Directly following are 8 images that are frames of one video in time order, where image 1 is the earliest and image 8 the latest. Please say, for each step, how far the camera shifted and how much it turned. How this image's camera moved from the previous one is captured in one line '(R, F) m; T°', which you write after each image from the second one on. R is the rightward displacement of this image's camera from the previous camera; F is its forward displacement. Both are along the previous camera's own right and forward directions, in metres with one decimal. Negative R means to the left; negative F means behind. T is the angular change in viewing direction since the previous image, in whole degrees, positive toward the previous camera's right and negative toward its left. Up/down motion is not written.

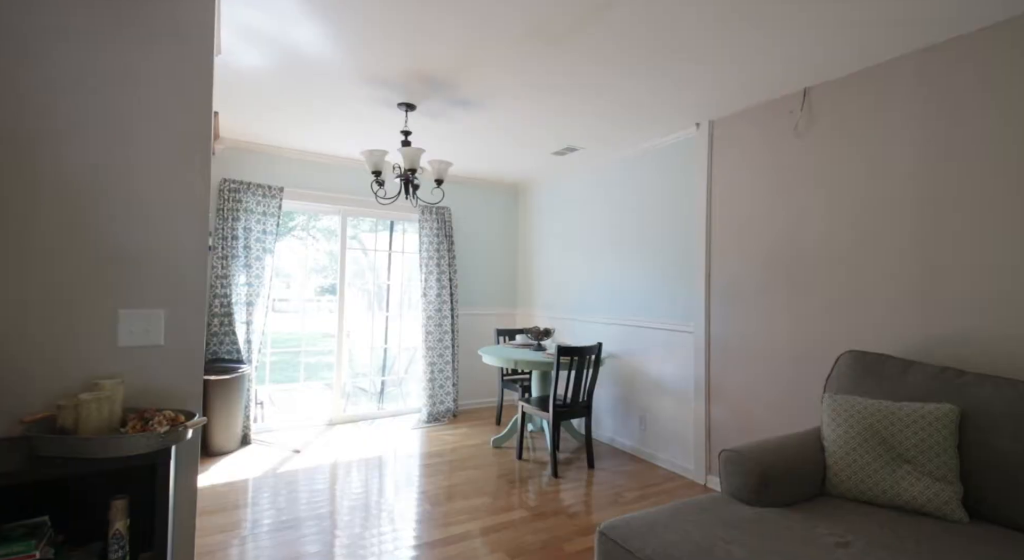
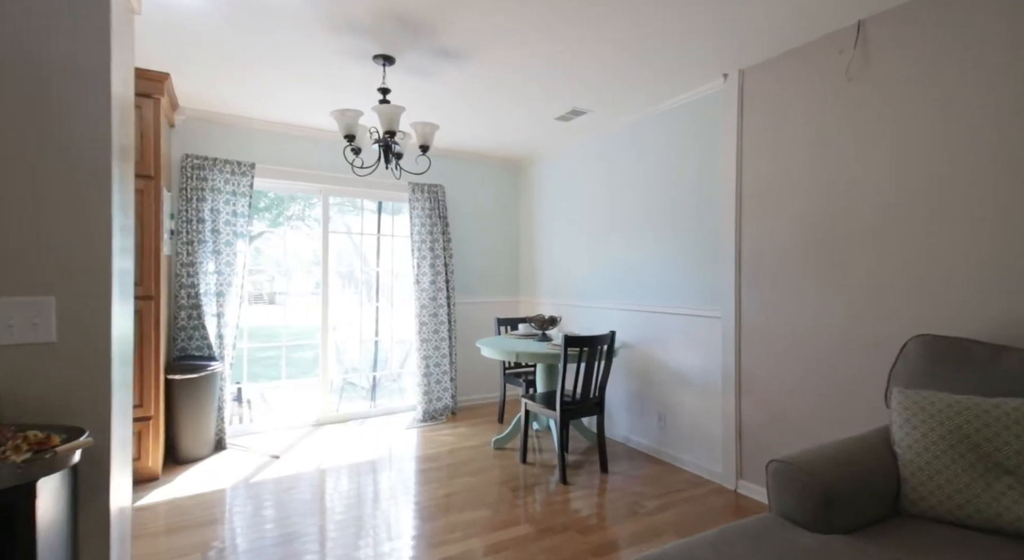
(0.0, +0.4) m; -1°
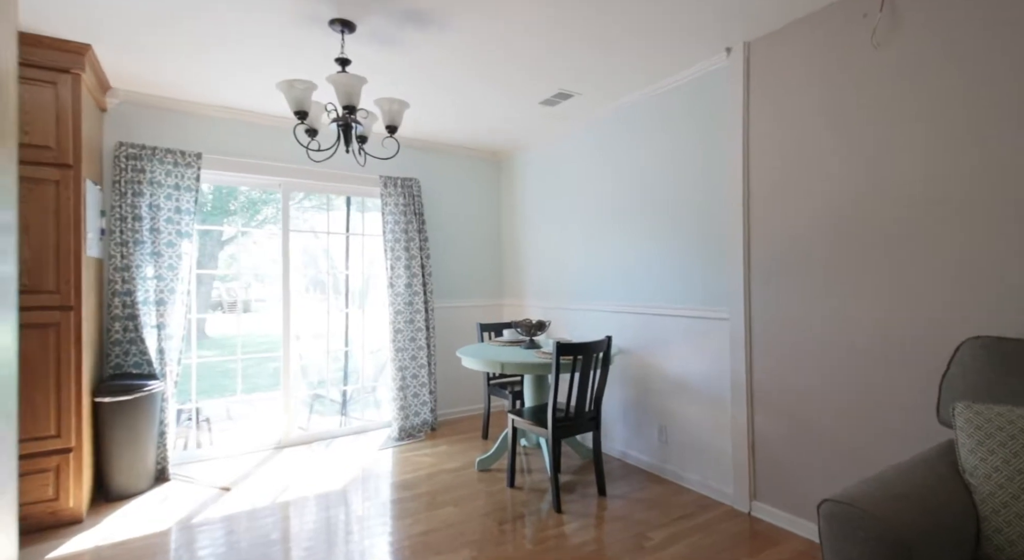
(0.0, +0.4) m; +2°
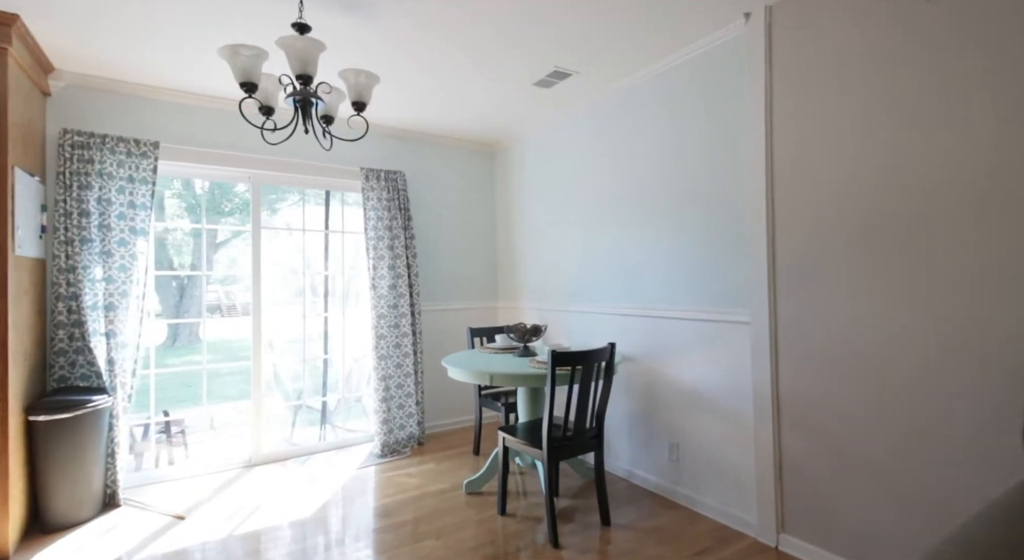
(+0.1, +0.3) m; 0°
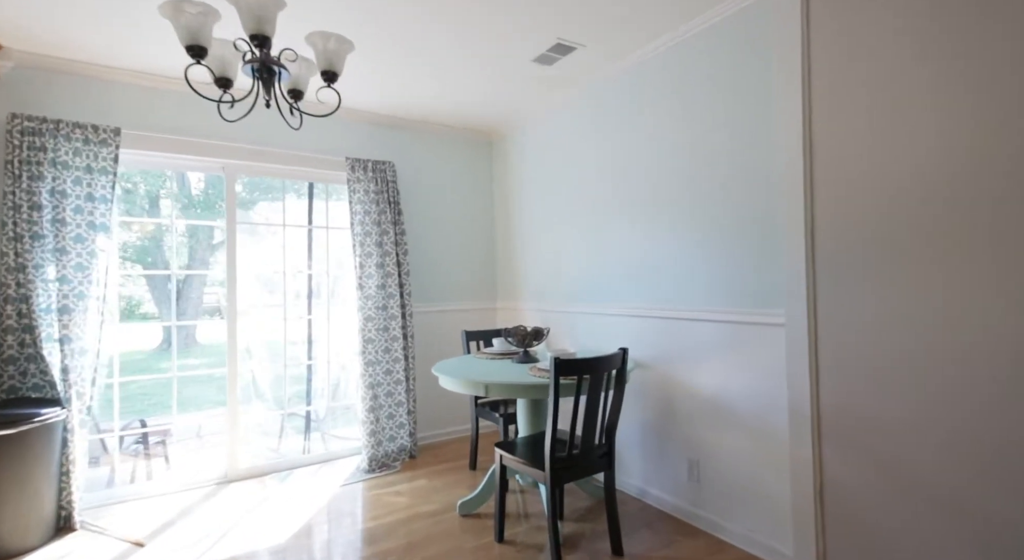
(0.0, +0.3) m; 0°
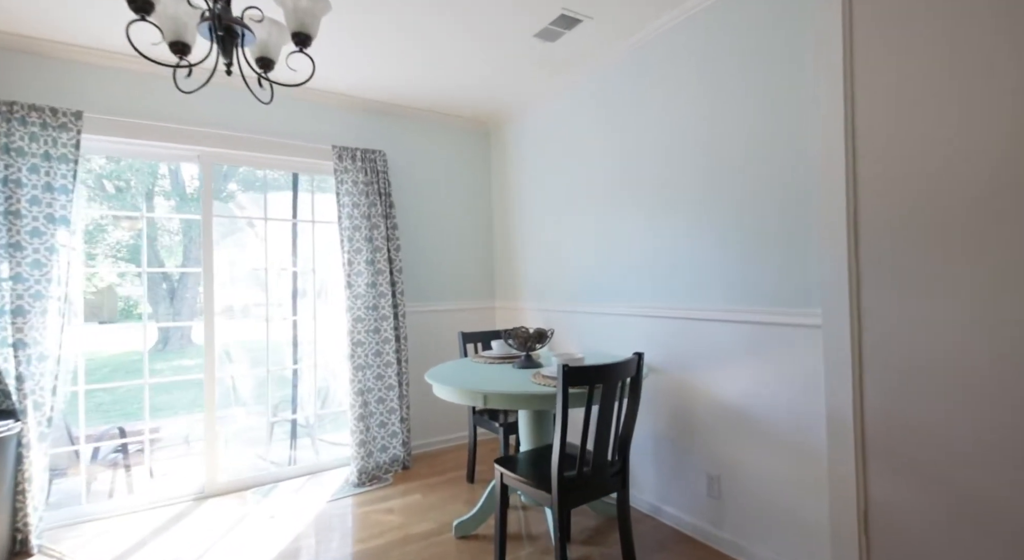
(0.0, +0.2) m; 0°
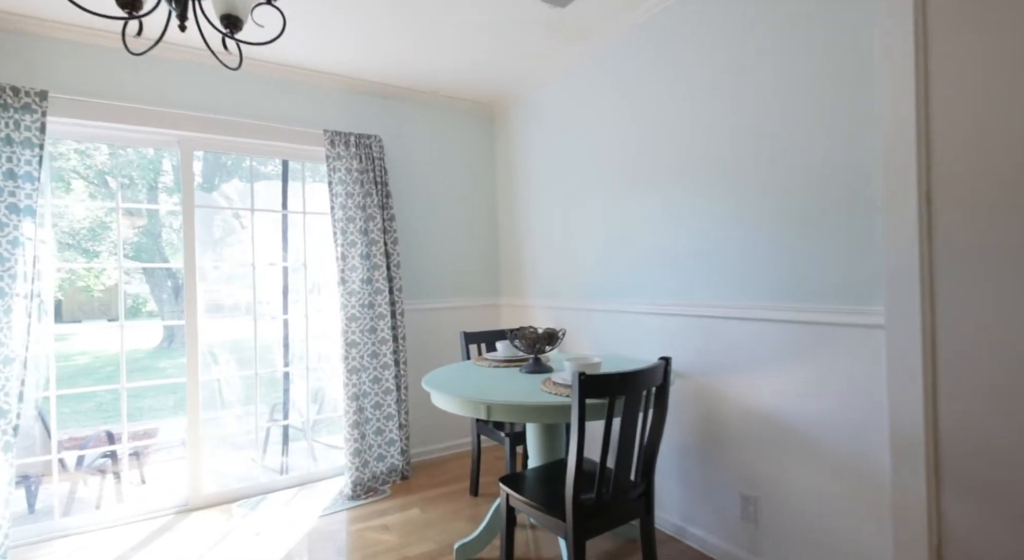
(0.0, +0.2) m; -1°
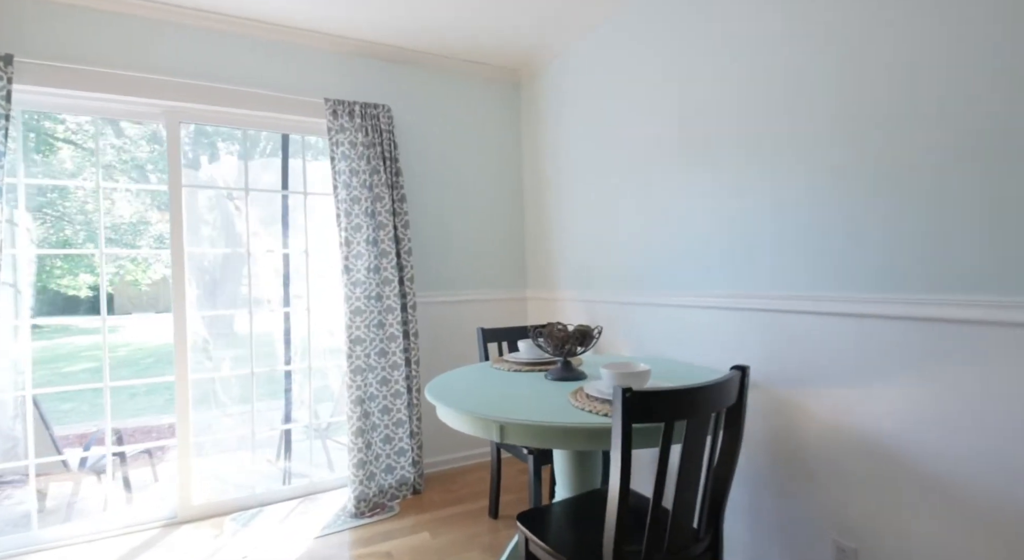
(0.0, +0.4) m; -4°
